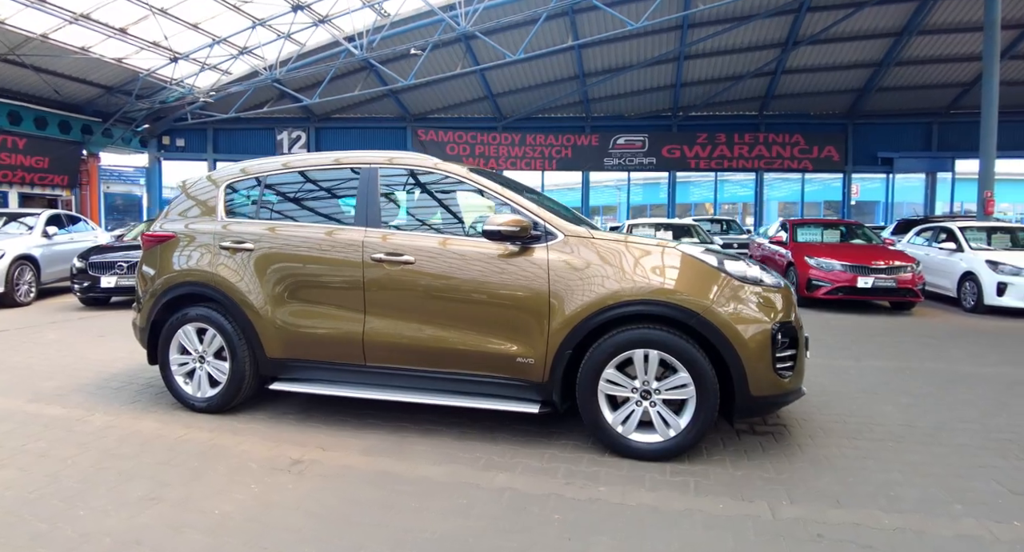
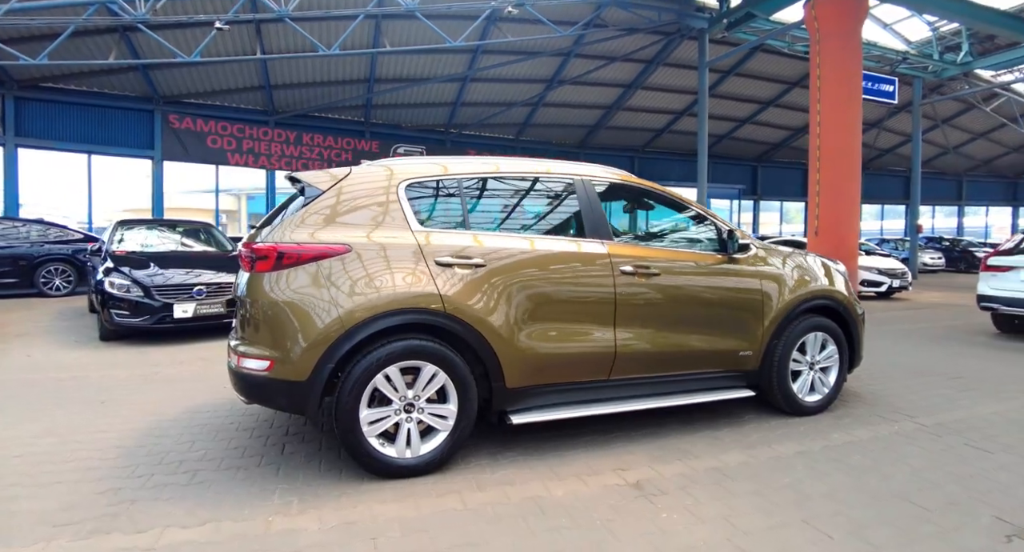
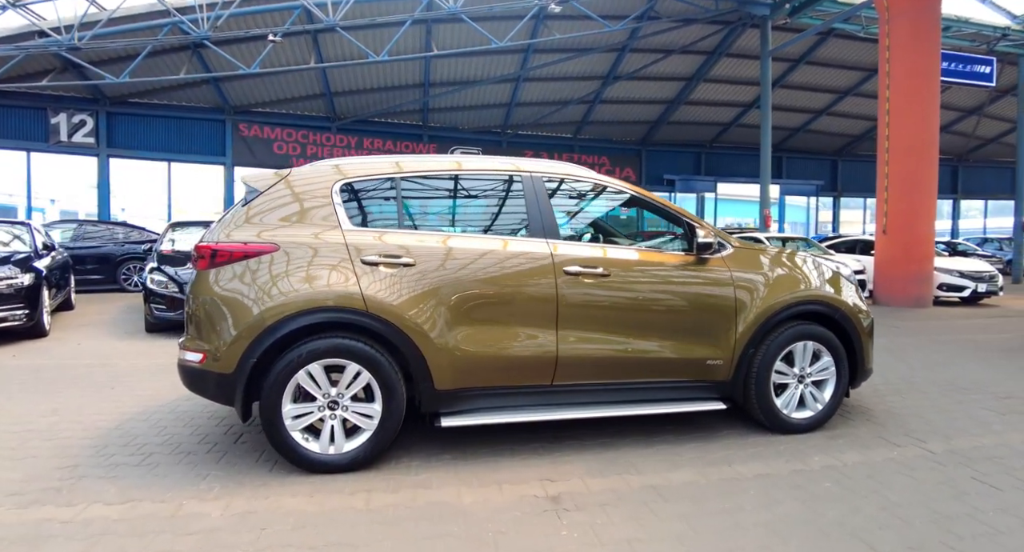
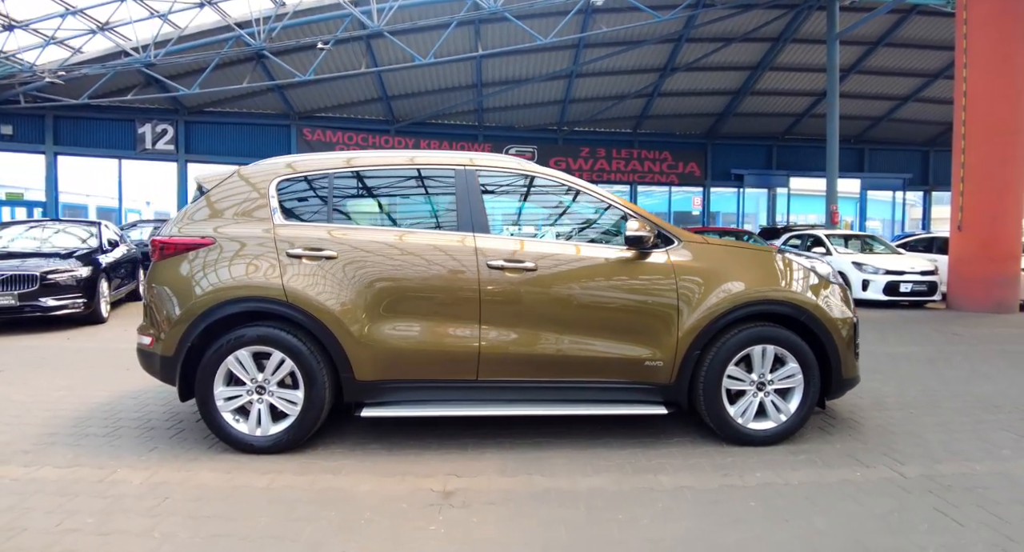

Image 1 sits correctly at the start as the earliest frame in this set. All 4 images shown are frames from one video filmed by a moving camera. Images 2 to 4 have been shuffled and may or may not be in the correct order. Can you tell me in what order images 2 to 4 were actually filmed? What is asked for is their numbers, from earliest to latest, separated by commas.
4, 3, 2
